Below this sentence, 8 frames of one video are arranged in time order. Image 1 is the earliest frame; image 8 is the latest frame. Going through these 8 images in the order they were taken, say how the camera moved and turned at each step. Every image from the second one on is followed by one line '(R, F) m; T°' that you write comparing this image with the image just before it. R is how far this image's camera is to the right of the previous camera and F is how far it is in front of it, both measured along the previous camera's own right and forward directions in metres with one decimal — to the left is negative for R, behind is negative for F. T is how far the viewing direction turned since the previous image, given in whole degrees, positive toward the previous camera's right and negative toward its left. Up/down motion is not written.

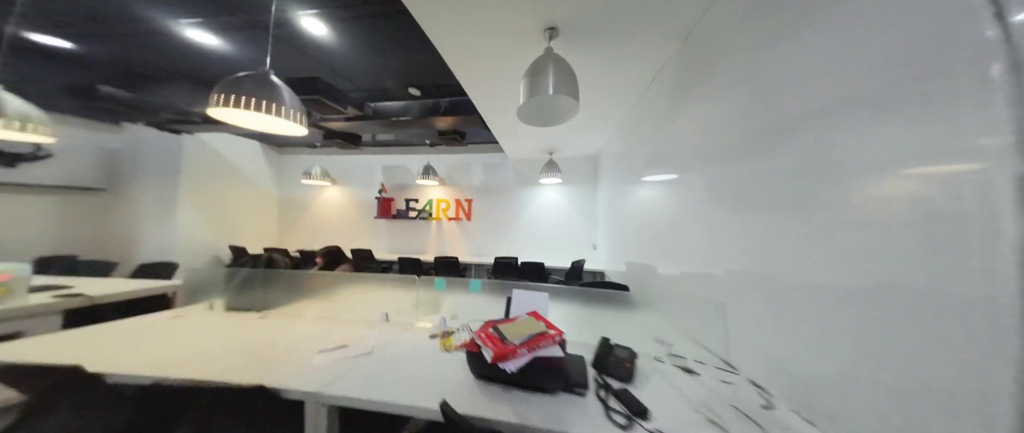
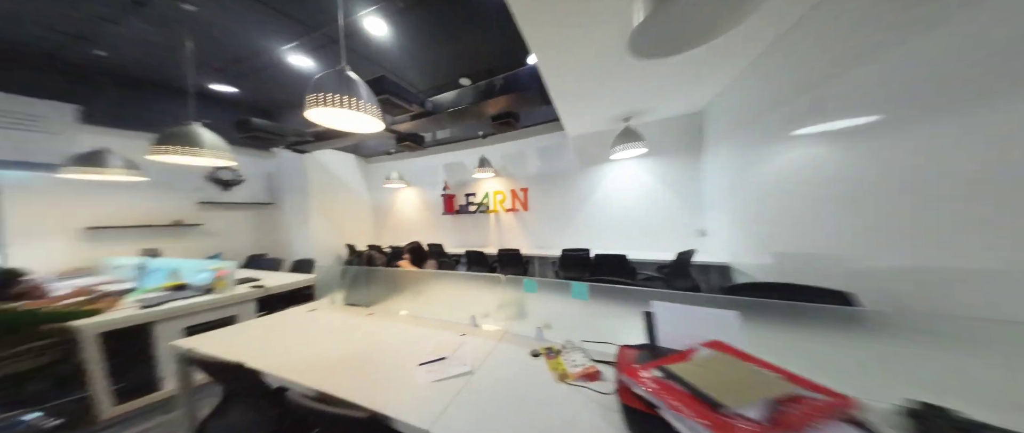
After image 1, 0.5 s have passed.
(-0.1, +0.1) m; -13°
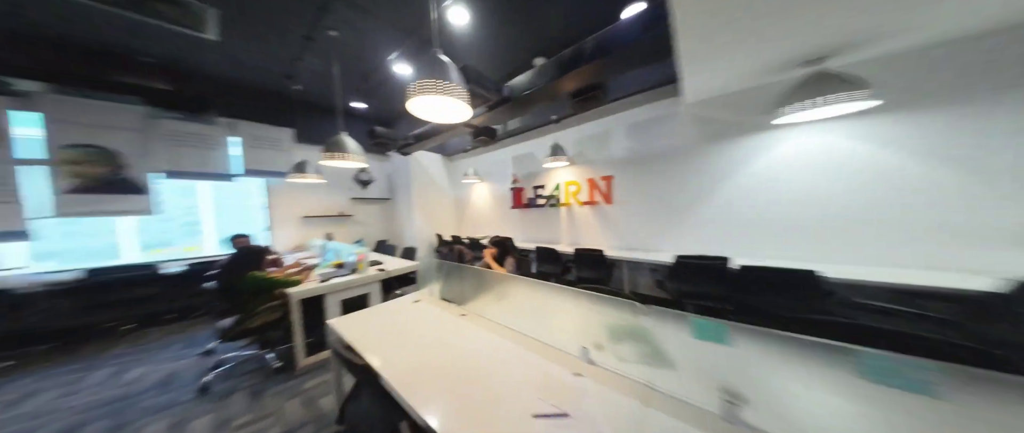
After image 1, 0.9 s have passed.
(-0.1, +0.1) m; -18°
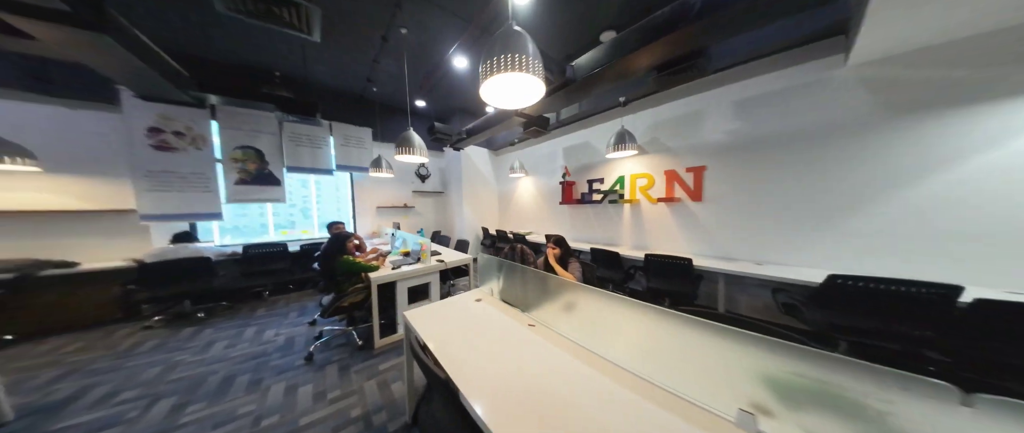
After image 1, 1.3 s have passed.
(-0.1, +0.1) m; -12°
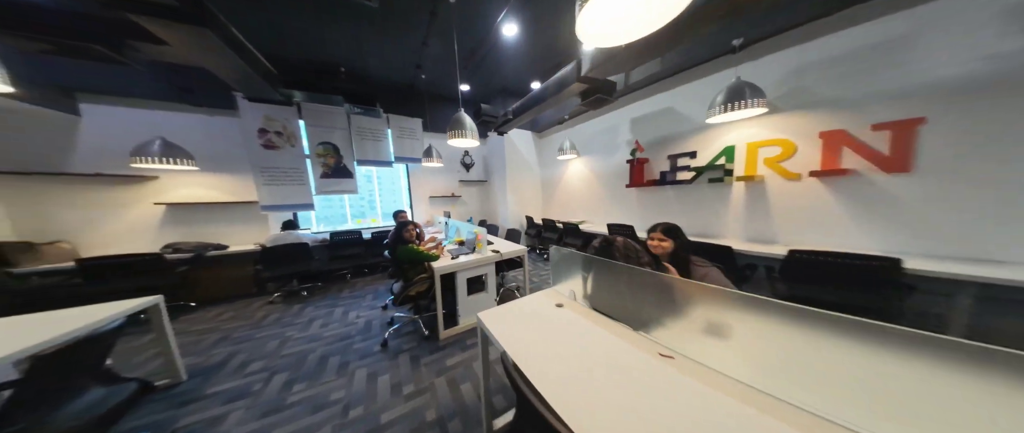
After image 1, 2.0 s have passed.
(-0.2, +0.2) m; -11°
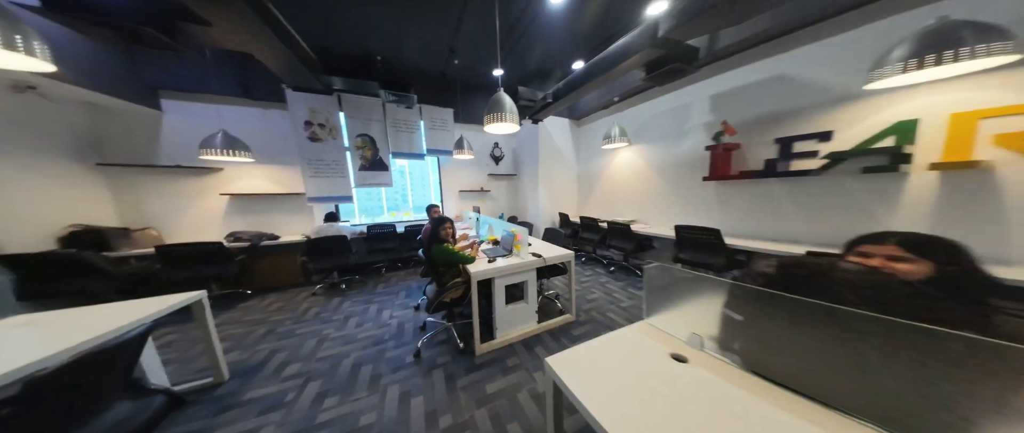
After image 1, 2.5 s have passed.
(-0.2, +0.3) m; -6°
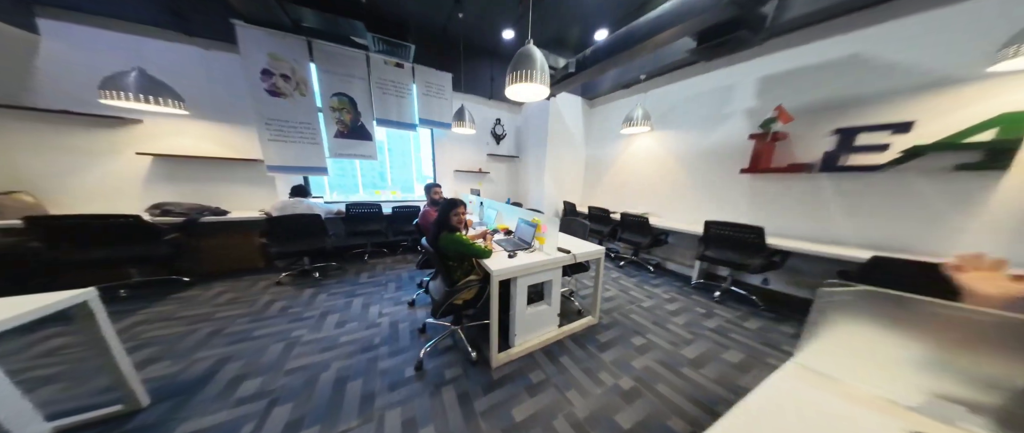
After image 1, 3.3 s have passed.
(-0.3, +0.4) m; +5°
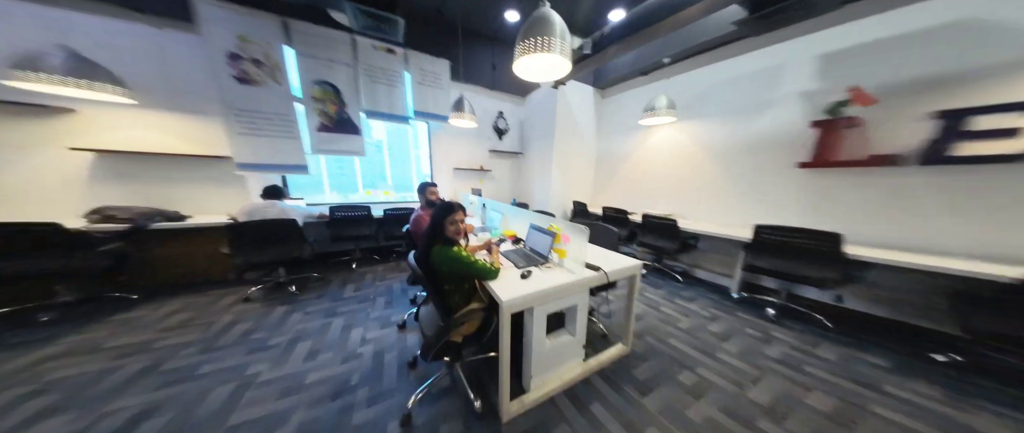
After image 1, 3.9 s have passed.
(-0.1, +0.4) m; 0°
